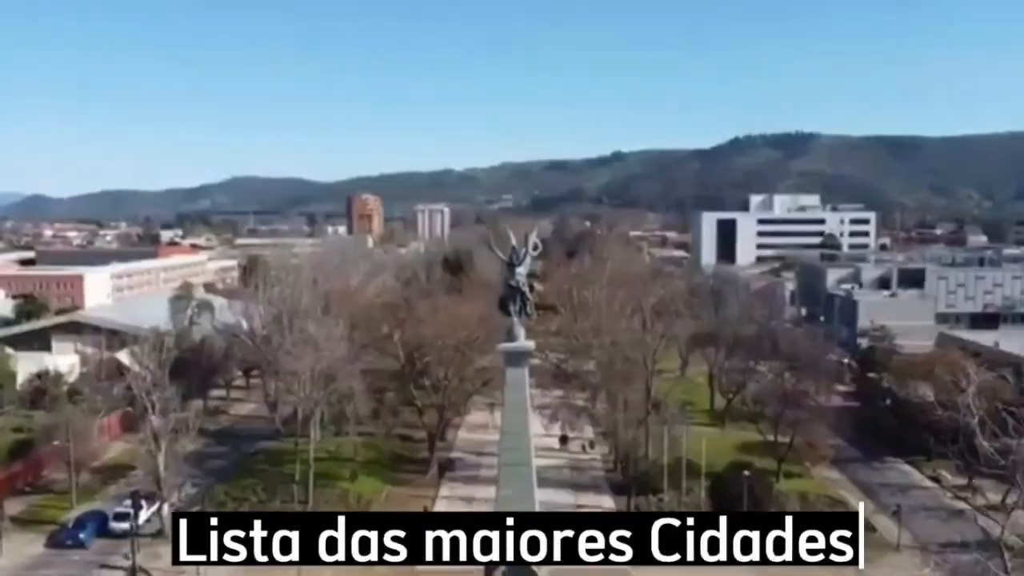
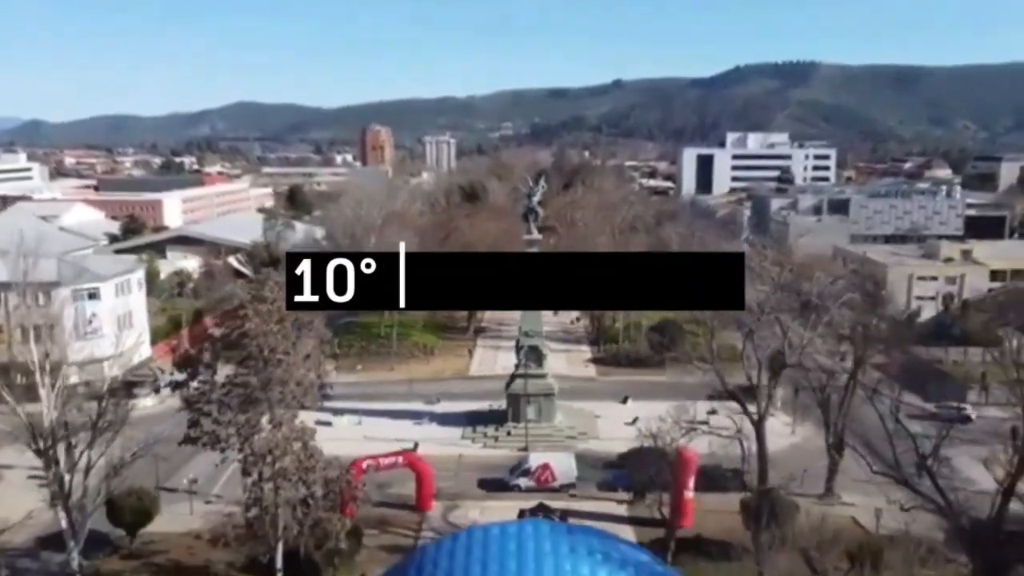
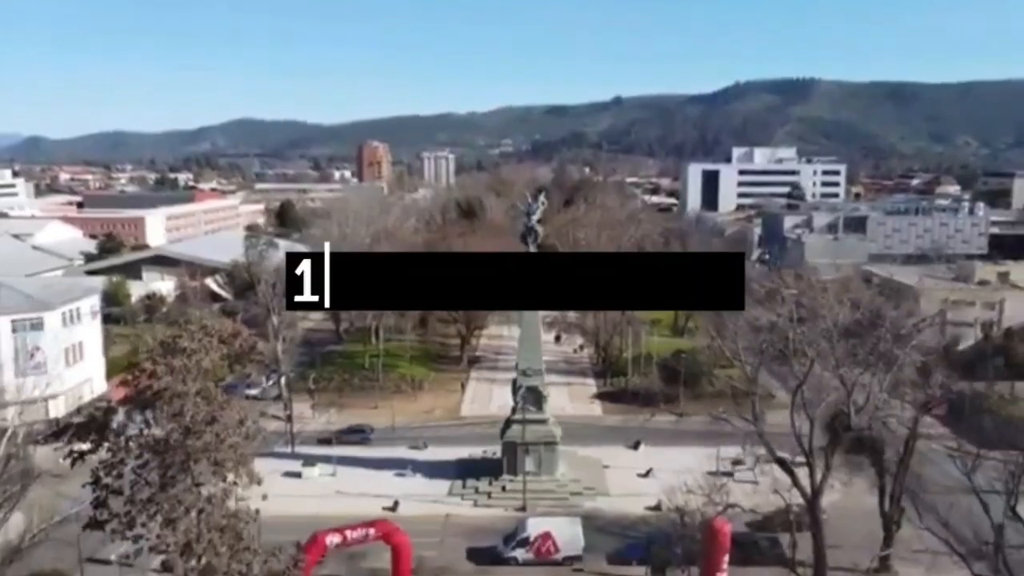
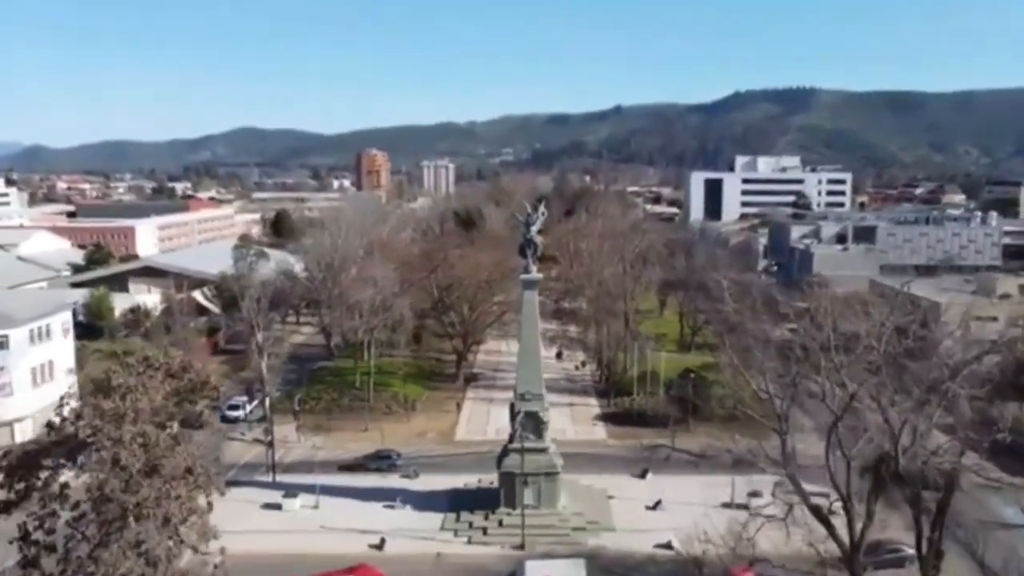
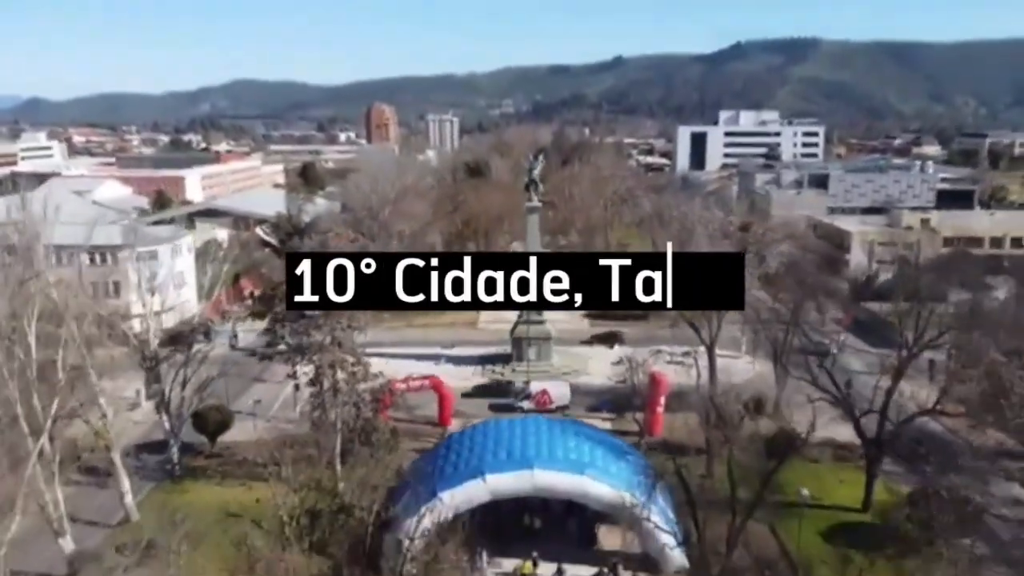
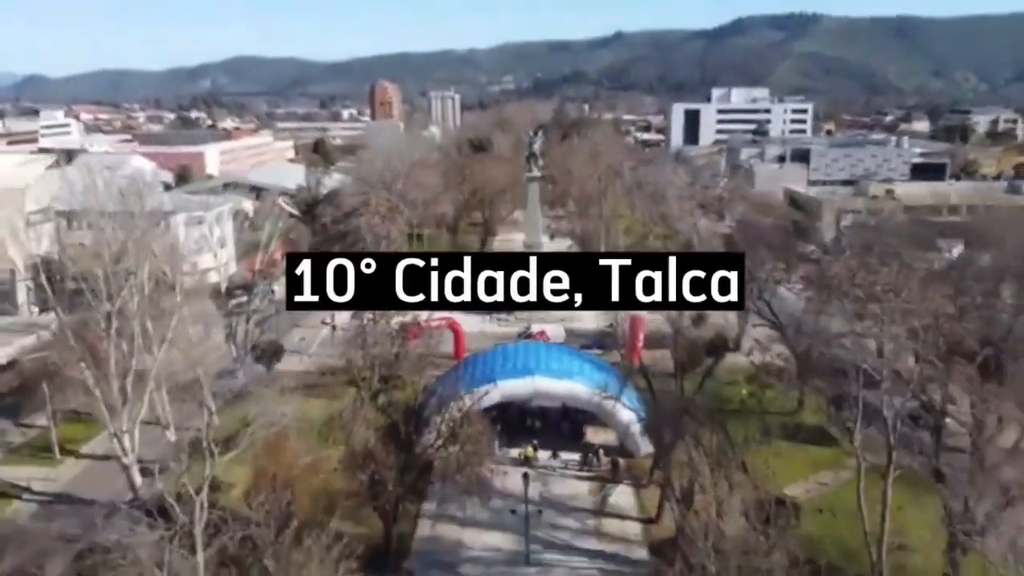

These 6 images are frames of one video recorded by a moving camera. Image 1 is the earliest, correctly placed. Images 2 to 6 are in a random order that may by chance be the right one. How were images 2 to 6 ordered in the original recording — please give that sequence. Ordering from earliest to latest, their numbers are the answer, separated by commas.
4, 3, 2, 5, 6
